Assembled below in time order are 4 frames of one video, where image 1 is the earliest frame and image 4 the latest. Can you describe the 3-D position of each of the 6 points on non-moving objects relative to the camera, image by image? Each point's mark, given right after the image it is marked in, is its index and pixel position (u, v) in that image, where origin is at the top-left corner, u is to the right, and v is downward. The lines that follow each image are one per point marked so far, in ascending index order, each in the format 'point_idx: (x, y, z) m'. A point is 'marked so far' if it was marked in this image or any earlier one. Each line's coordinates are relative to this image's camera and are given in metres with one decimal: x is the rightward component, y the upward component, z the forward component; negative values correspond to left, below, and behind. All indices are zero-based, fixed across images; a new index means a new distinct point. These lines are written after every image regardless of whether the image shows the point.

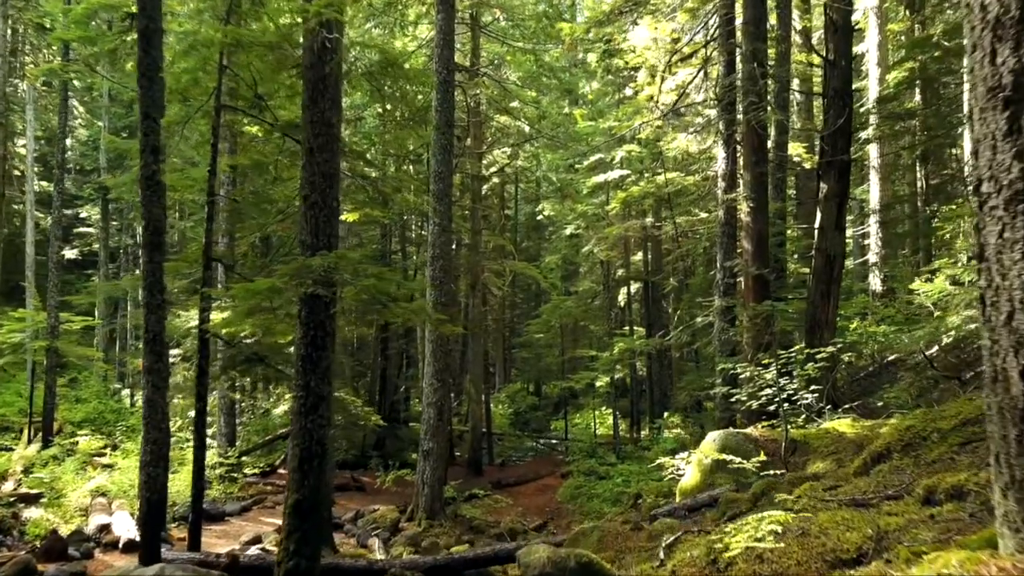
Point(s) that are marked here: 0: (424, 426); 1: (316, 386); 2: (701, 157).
0: (-1.5, -2.4, +13.4) m
1: (-1.6, -0.8, +6.3) m
2: (+4.1, +2.8, +16.7) m
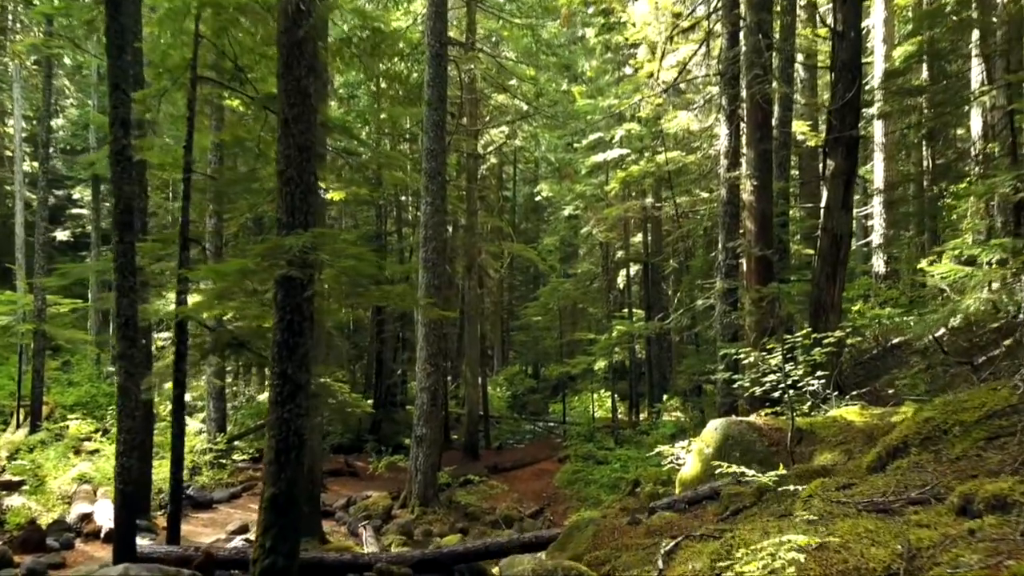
0: (-1.6, -2.1, +13.1) m
1: (-1.7, -0.7, +6.0) m
2: (+4.0, +3.2, +16.2) m
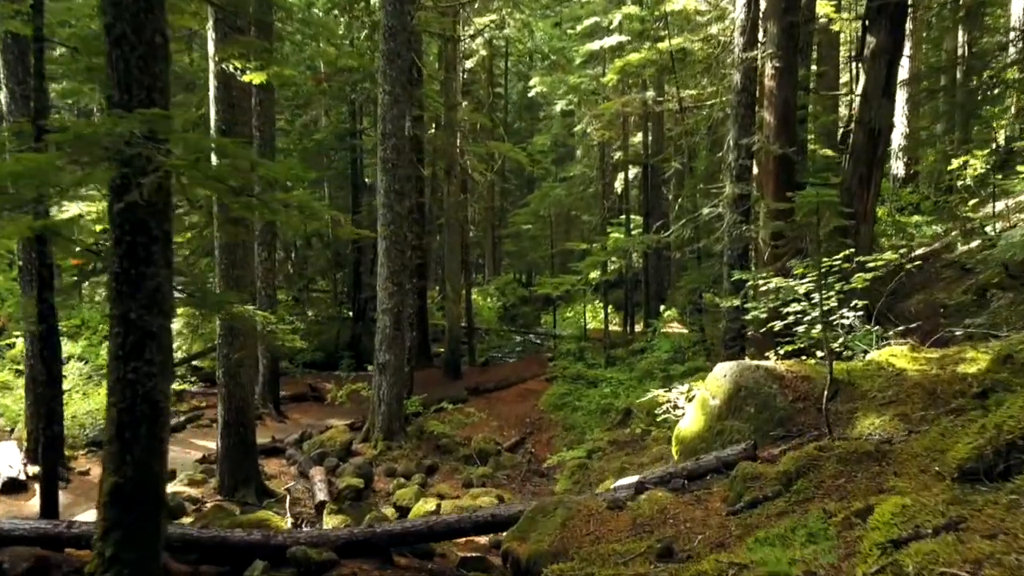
0: (-2.0, -0.7, +11.5) m
1: (-2.0, -0.2, +4.2) m
2: (+3.6, +4.9, +14.0) m
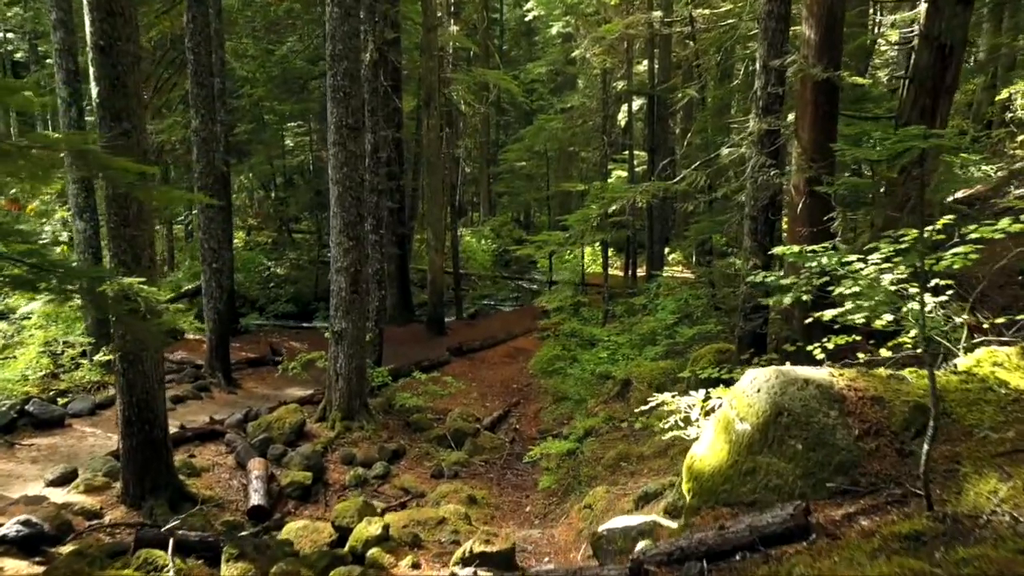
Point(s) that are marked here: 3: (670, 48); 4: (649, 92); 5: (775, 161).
0: (-2.2, -0.1, +9.8) m
1: (-2.3, -0.2, +2.5) m
2: (+3.4, +5.7, +11.7) m
3: (+3.6, +5.4, +17.5) m
4: (+2.8, +4.0, +16.0) m
5: (+2.7, +1.3, +8.0) m
